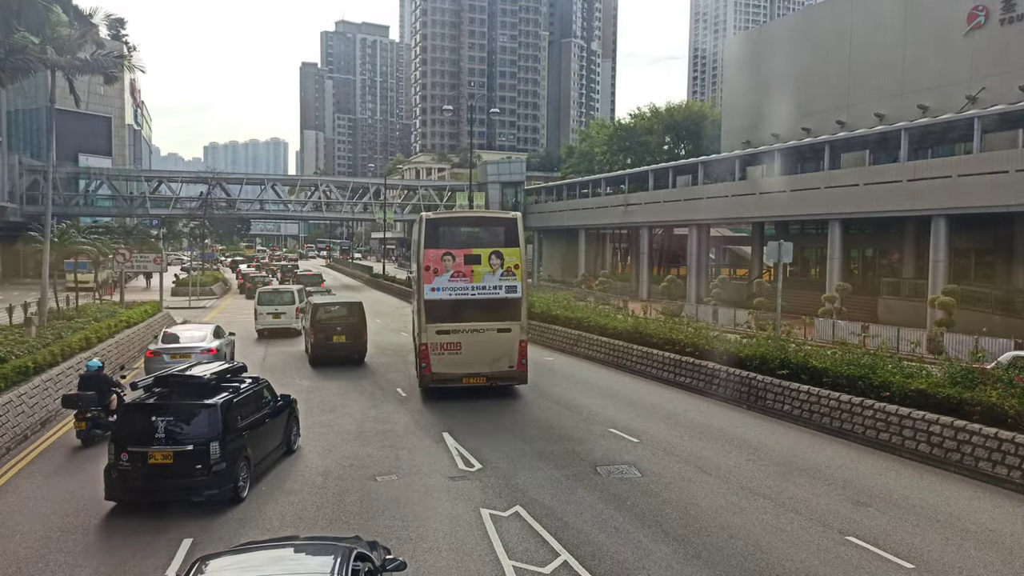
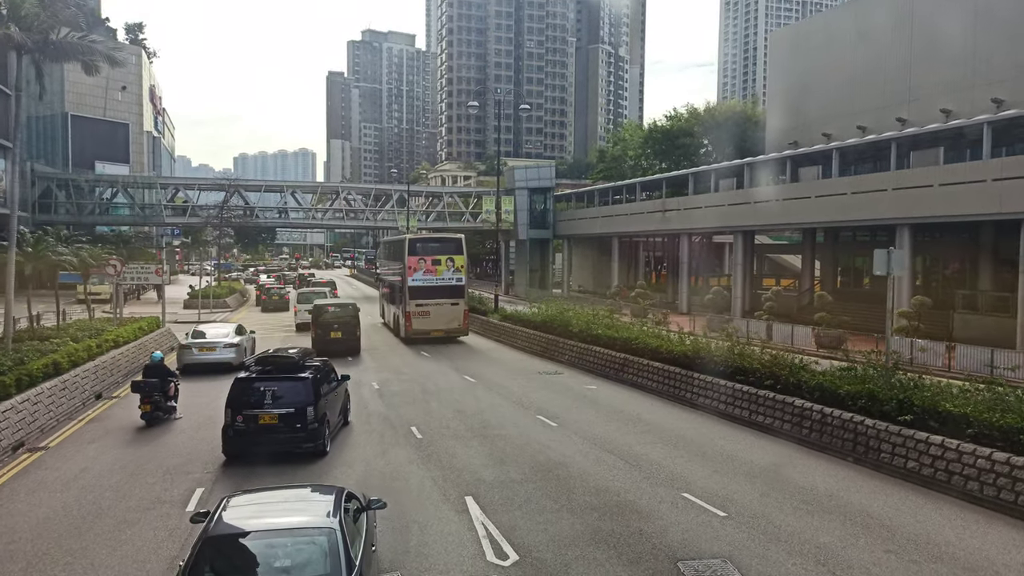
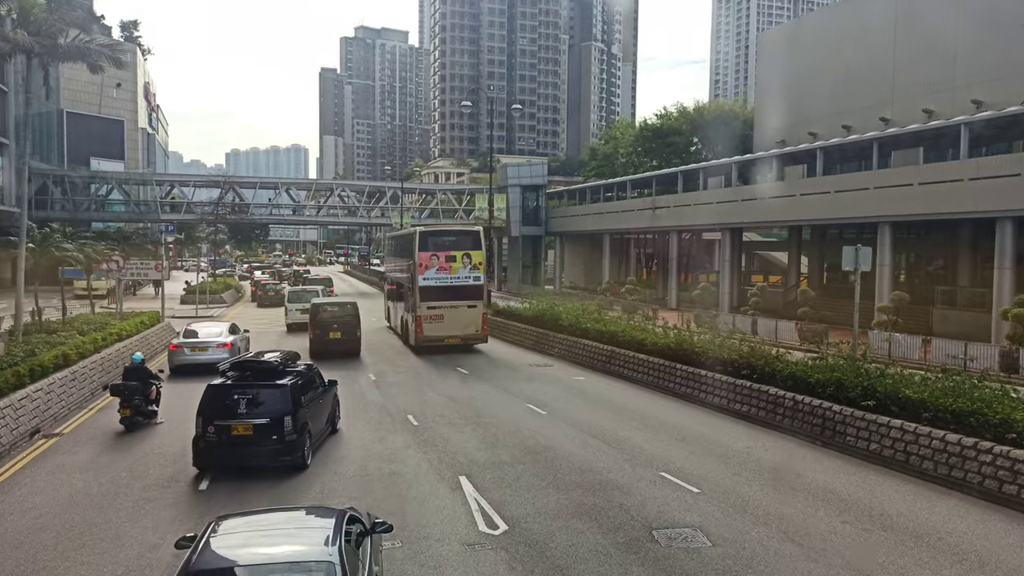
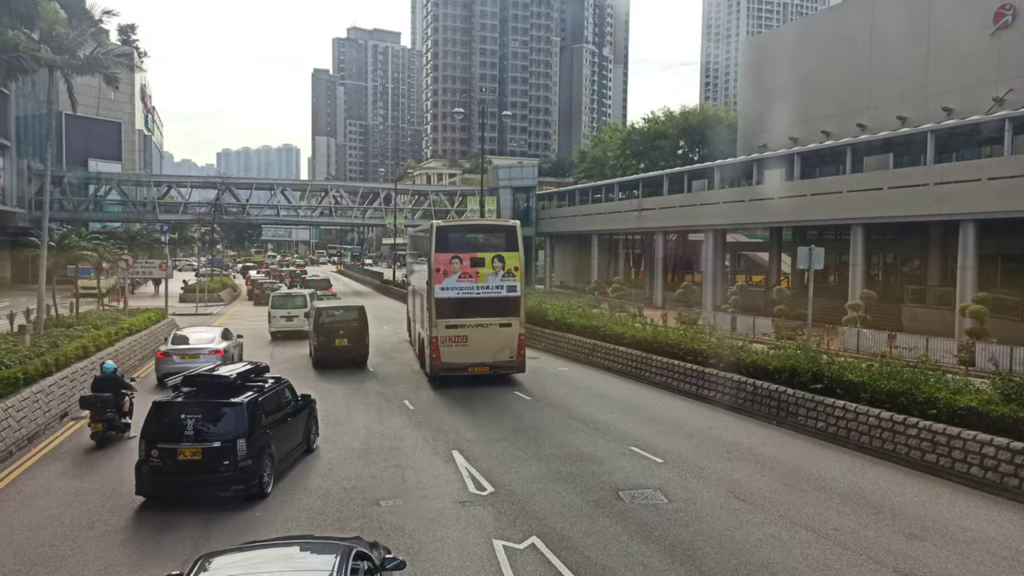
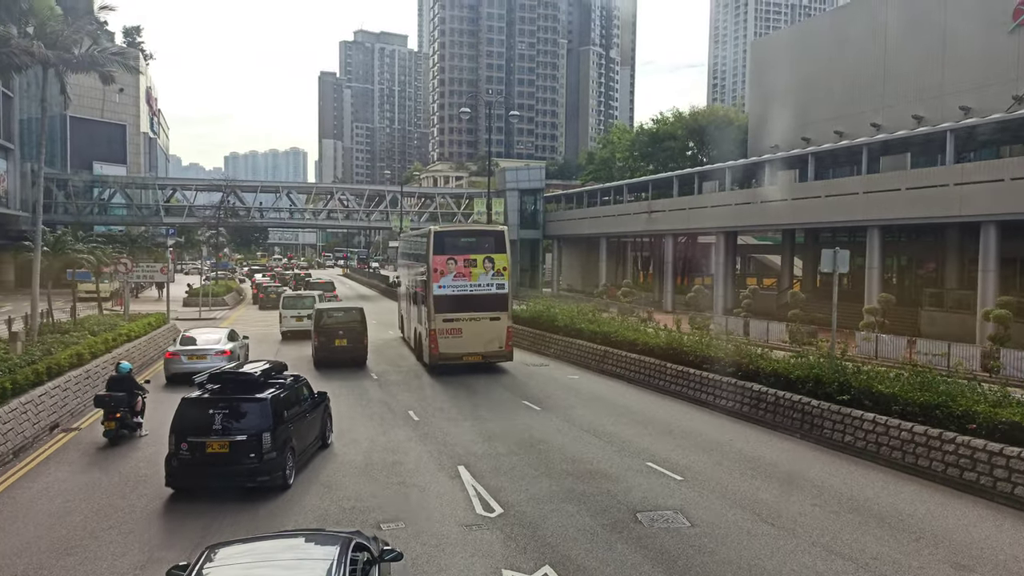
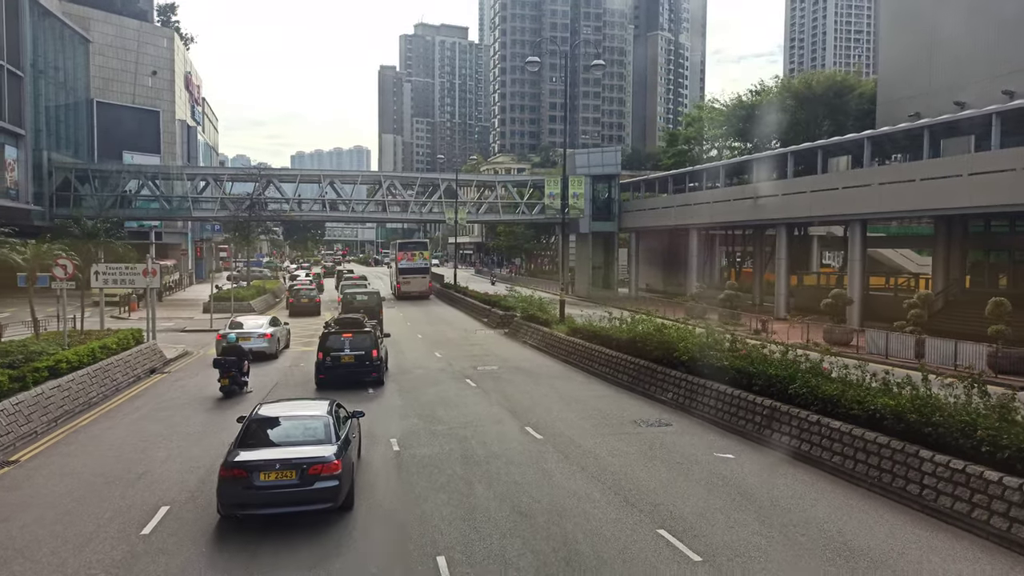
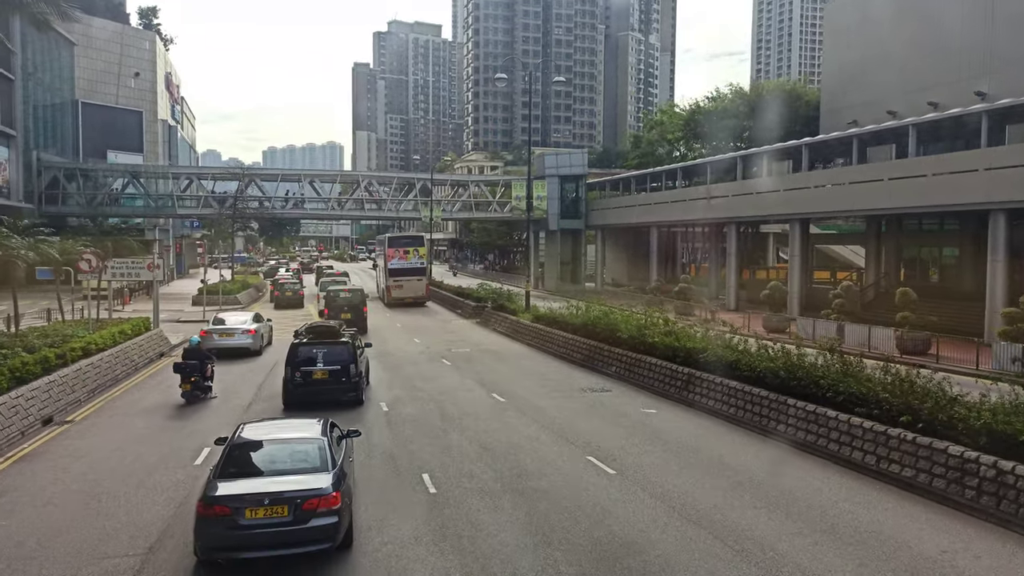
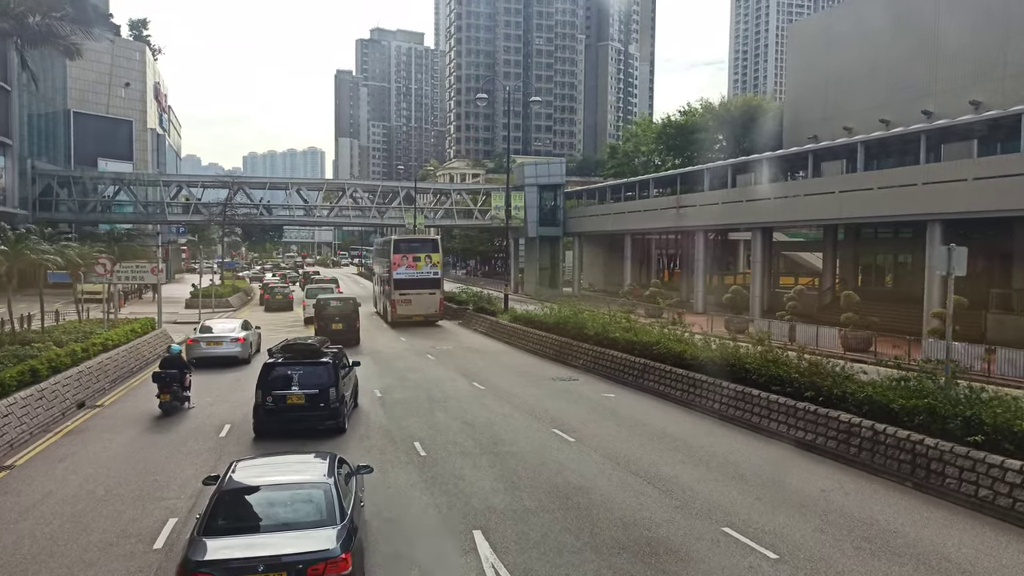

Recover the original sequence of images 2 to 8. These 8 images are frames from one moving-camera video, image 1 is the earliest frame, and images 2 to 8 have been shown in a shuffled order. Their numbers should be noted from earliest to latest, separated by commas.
4, 5, 3, 2, 8, 7, 6
